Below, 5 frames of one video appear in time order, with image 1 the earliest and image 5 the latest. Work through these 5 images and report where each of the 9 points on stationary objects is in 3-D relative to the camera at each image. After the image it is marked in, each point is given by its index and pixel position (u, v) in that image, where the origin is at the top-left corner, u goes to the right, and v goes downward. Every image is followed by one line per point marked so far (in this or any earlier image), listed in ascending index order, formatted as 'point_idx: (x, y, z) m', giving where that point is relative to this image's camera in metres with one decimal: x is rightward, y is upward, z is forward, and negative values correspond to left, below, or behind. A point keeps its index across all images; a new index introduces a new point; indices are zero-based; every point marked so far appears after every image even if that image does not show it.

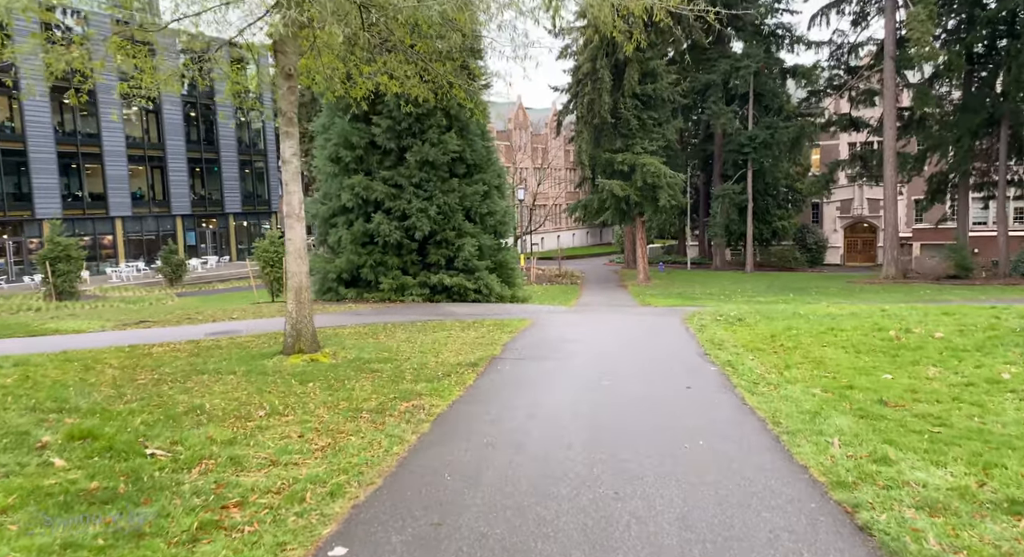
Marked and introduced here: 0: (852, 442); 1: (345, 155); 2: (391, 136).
0: (+2.9, -1.4, +5.5) m
1: (-4.9, +3.6, +19.0) m
2: (-3.6, +4.2, +19.2) m
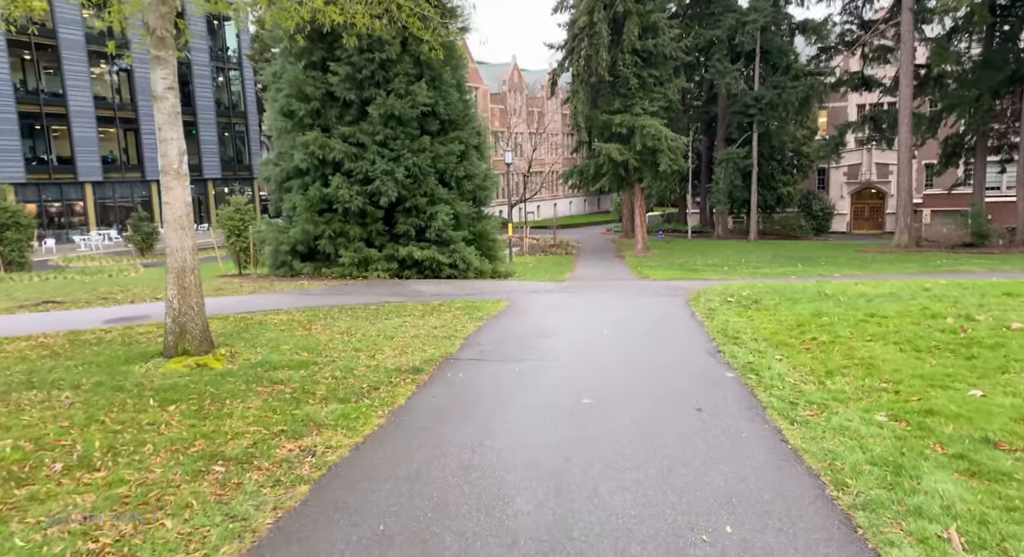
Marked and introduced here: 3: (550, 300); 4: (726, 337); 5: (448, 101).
0: (+2.4, -1.3, +3.3) m
1: (-5.4, +4.3, +16.6) m
2: (-4.1, +4.9, +16.6) m
3: (+0.8, -0.4, +13.4) m
4: (+3.0, -0.8, +9.0) m
5: (-1.7, +4.8, +17.5) m
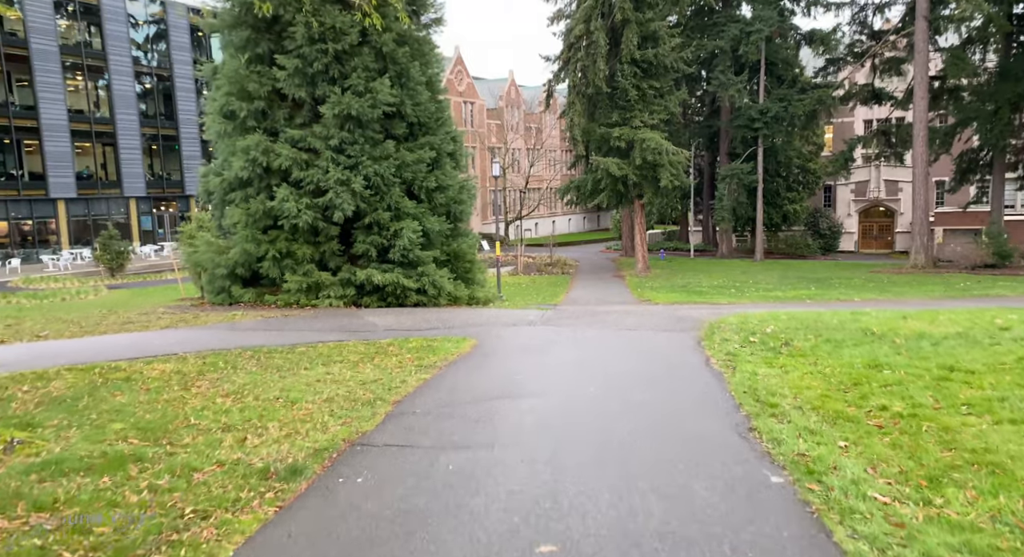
0: (+1.9, -1.6, +0.8) m
1: (-5.9, +3.7, +14.2) m
2: (-4.6, +4.3, +14.3) m
3: (+0.3, -1.0, +10.9) m
4: (+2.4, -1.2, +6.4) m
5: (-2.2, +4.1, +15.1) m
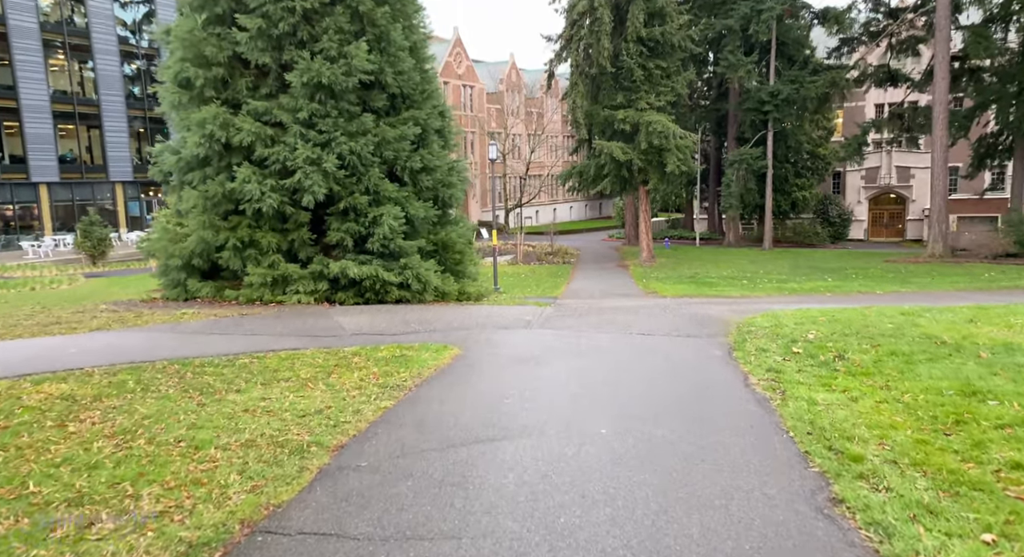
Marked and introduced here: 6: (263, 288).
0: (+1.8, -1.7, -1.0) m
1: (-6.0, +3.9, +12.3) m
2: (-4.7, +4.4, +12.4) m
3: (+0.2, -0.9, +9.2) m
4: (+2.3, -1.3, +4.7) m
5: (-2.3, +4.3, +13.3) m
6: (-4.8, -0.2, +12.6) m
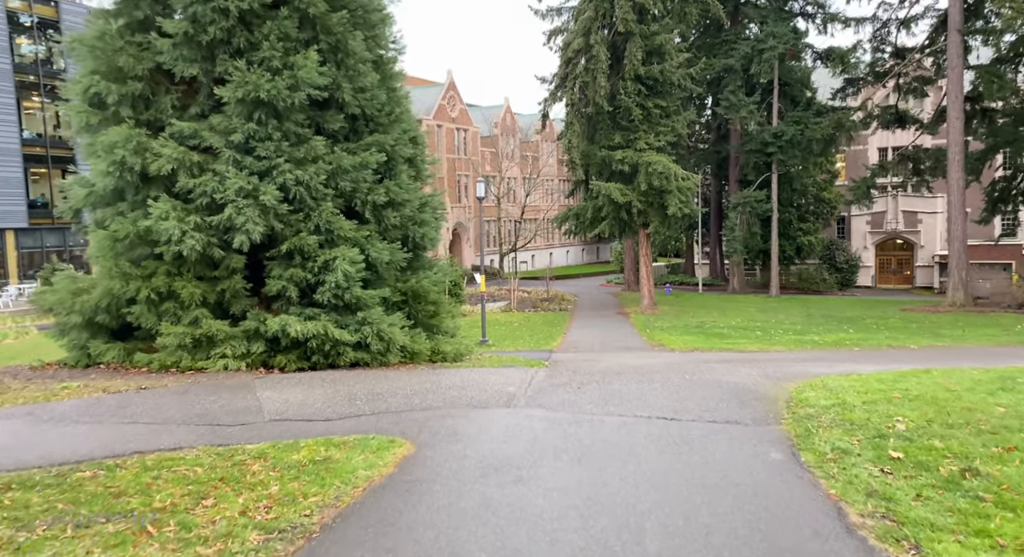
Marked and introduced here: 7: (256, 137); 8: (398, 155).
0: (+1.5, -1.7, -3.5) m
1: (-6.3, +2.9, +10.1) m
2: (-5.0, +3.5, +10.2) m
3: (-0.1, -1.6, +6.6) m
4: (+2.1, -1.6, +2.2) m
5: (-2.6, +3.3, +11.1) m
6: (-5.1, -1.1, +10.1) m
7: (-4.1, +2.2, +10.3) m
8: (-2.0, +2.2, +11.6) m
